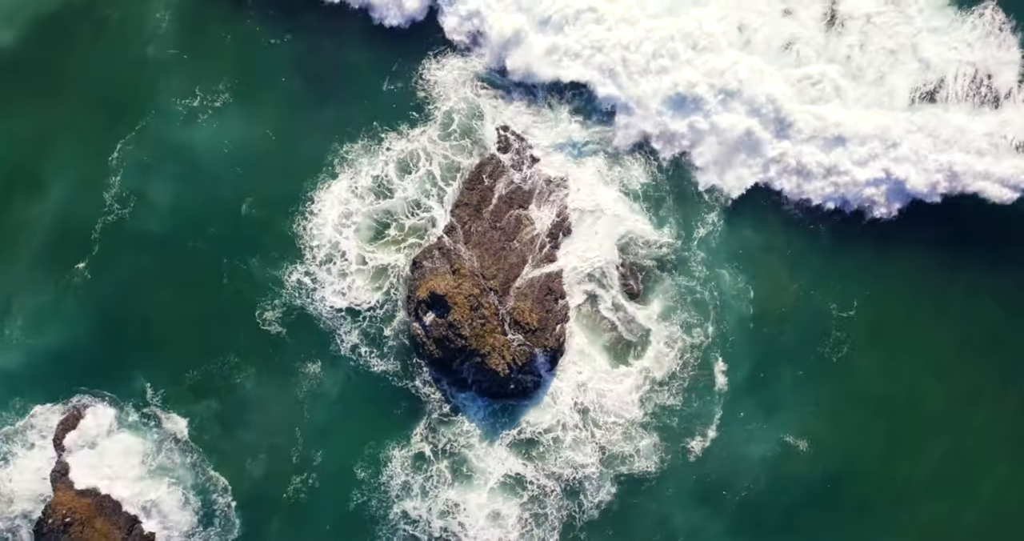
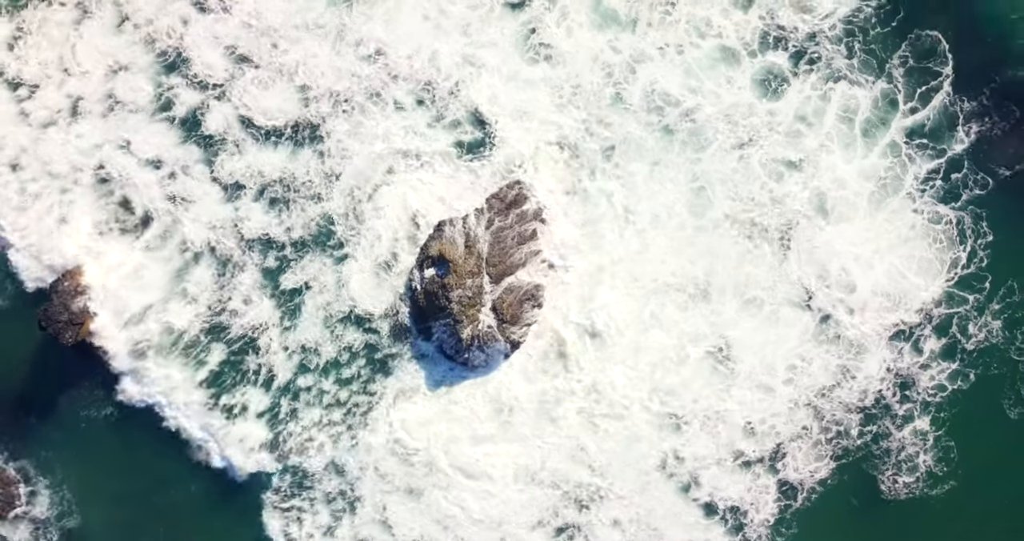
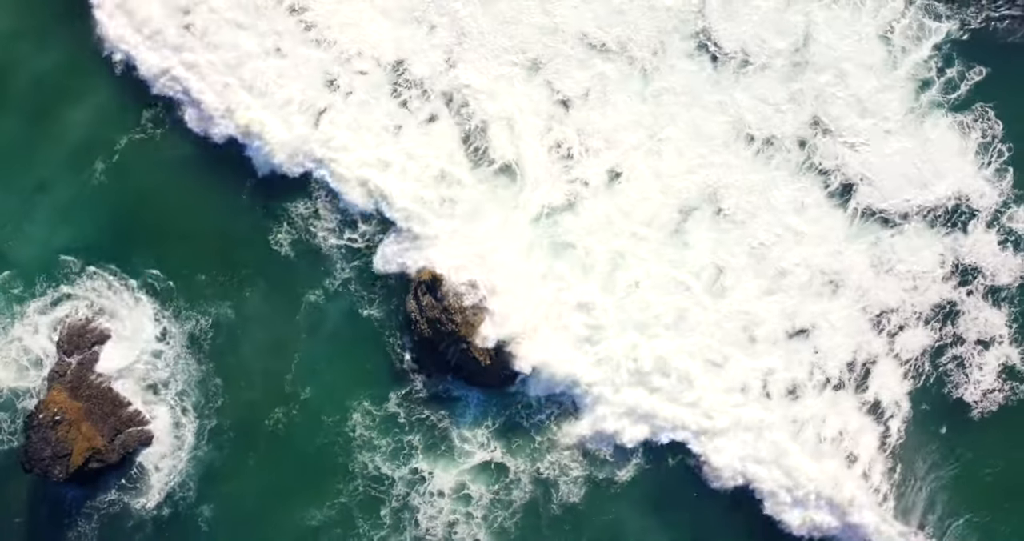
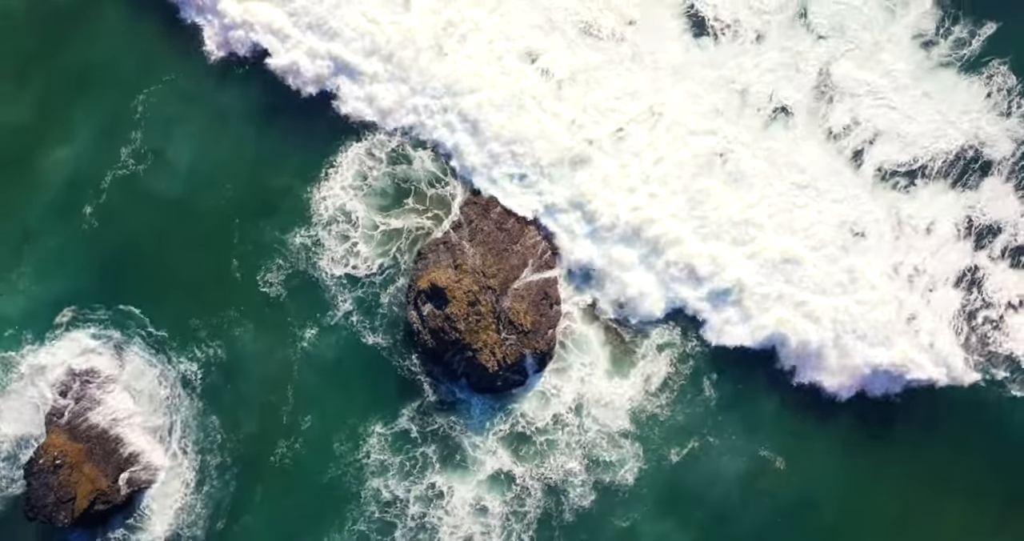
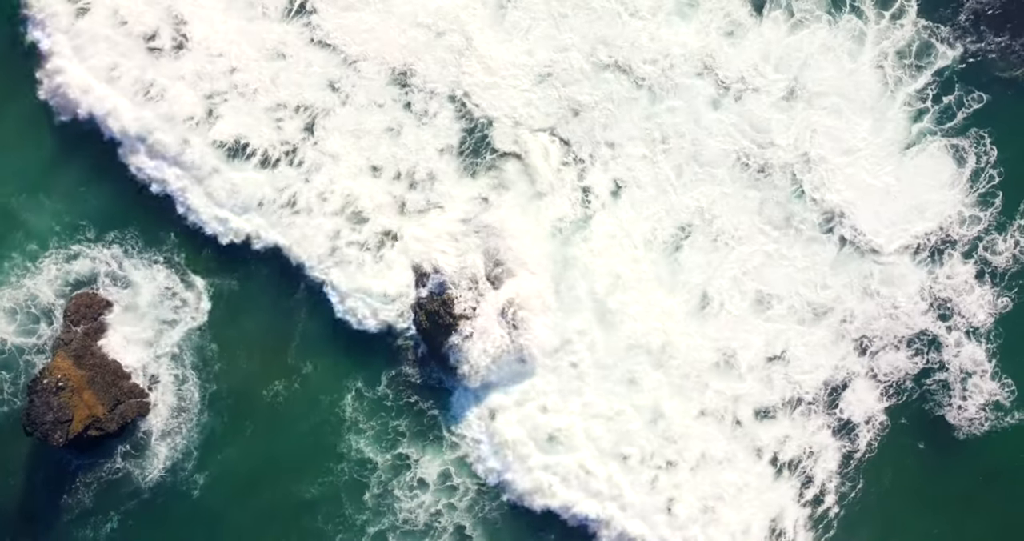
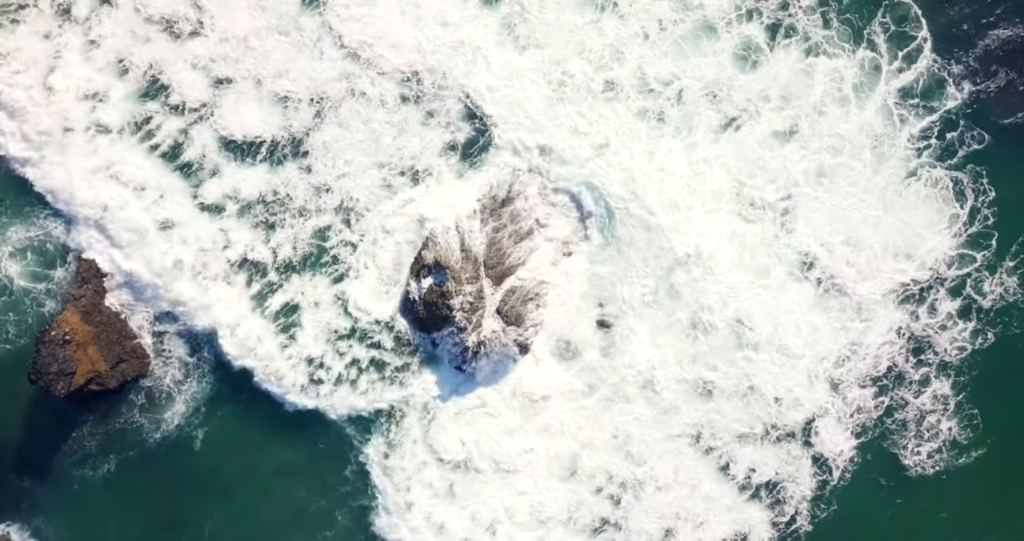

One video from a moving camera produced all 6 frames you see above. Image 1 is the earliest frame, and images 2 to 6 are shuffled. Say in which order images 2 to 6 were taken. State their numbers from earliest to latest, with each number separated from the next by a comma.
4, 3, 5, 6, 2
